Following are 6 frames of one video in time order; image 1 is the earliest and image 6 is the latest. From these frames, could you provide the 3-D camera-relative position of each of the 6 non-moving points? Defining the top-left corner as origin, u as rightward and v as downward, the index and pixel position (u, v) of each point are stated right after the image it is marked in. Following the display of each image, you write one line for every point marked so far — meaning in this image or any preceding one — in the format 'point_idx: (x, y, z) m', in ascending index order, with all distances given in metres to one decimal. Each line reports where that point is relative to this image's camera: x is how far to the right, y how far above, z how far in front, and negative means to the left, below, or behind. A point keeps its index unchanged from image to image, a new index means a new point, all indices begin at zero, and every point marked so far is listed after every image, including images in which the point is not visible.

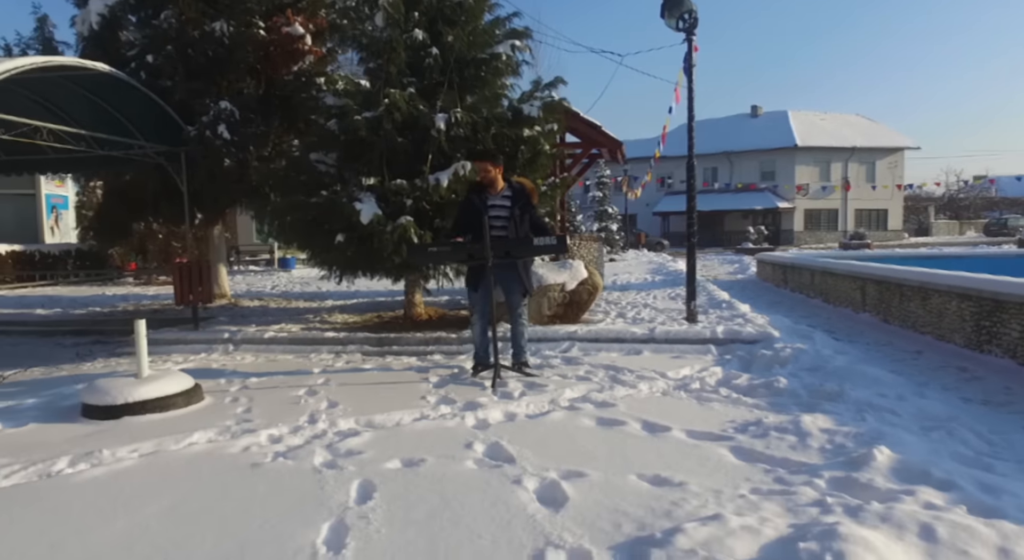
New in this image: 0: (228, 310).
0: (-4.2, -0.4, +8.9) m
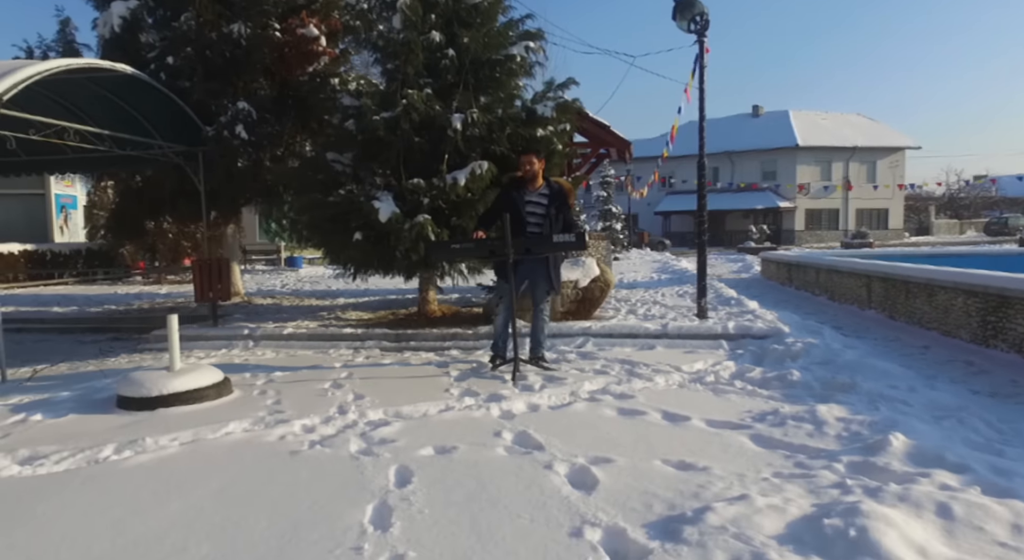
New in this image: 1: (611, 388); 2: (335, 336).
0: (-4.0, -0.4, +9.1) m
1: (+0.7, -0.8, +4.6) m
2: (-2.0, -0.6, +6.7) m
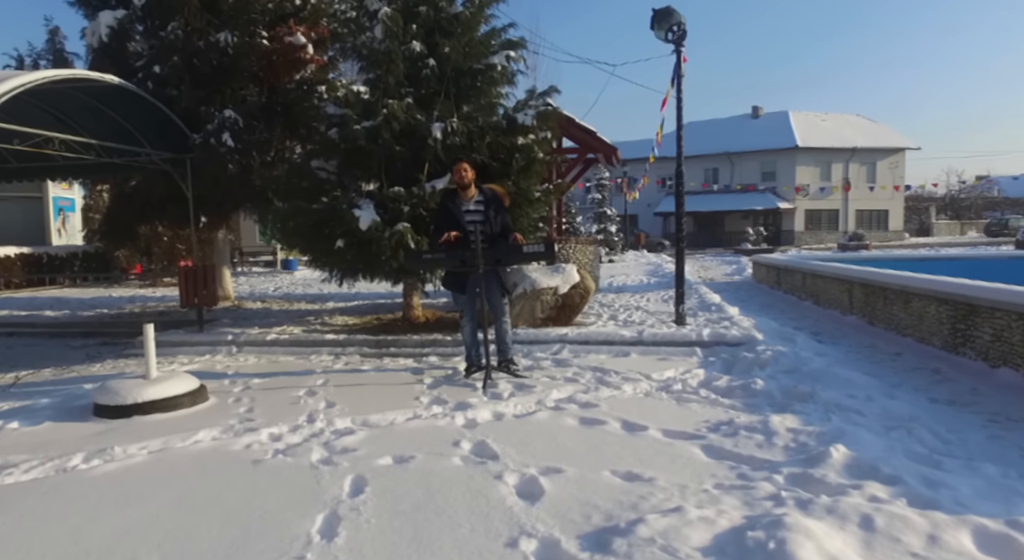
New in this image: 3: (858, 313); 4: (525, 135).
0: (-4.3, -0.5, +9.2) m
1: (+0.5, -0.9, +4.7) m
2: (-2.2, -0.7, +6.8) m
3: (+4.8, -0.5, +8.4) m
4: (+0.2, +1.8, +7.4) m
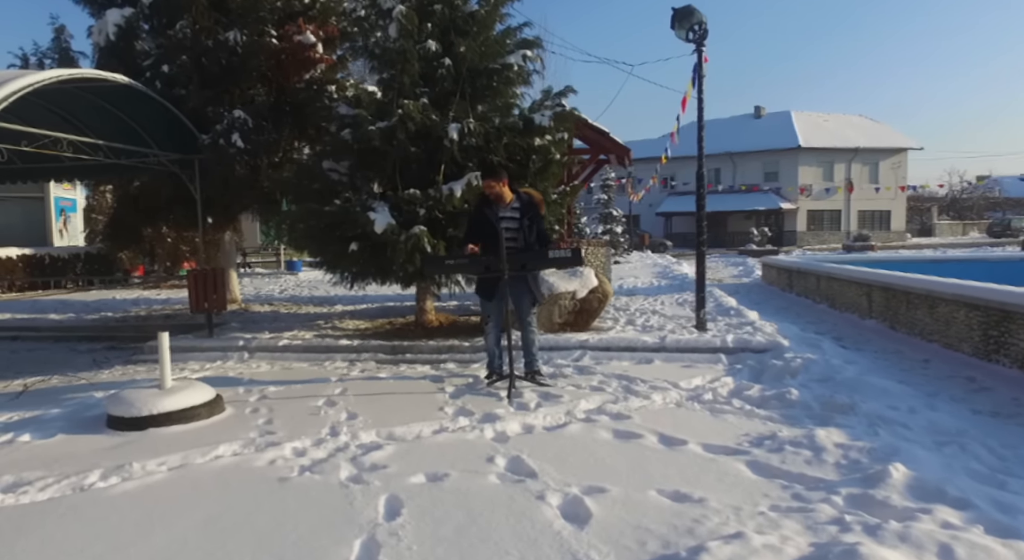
0: (-4.1, -0.5, +9.0) m
1: (+0.7, -0.9, +4.5) m
2: (-2.0, -0.7, +6.7) m
3: (+5.0, -0.5, +8.3) m
4: (+0.4, +1.7, +7.2) m
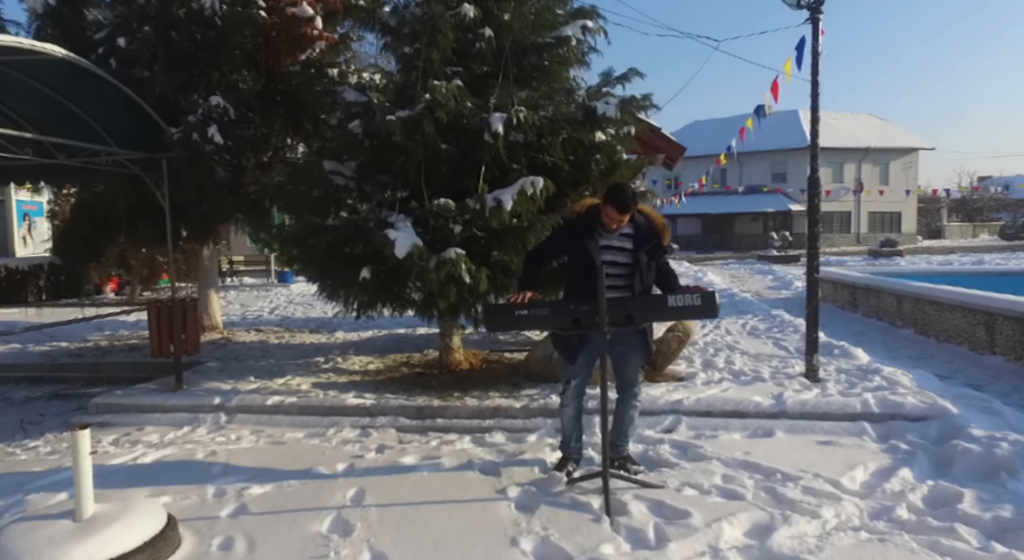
0: (-3.6, -0.8, +7.4) m
1: (+1.3, -1.3, +2.9) m
2: (-1.5, -1.1, +5.1) m
3: (+5.5, -0.8, +6.8) m
4: (+0.9, +1.4, +5.7) m
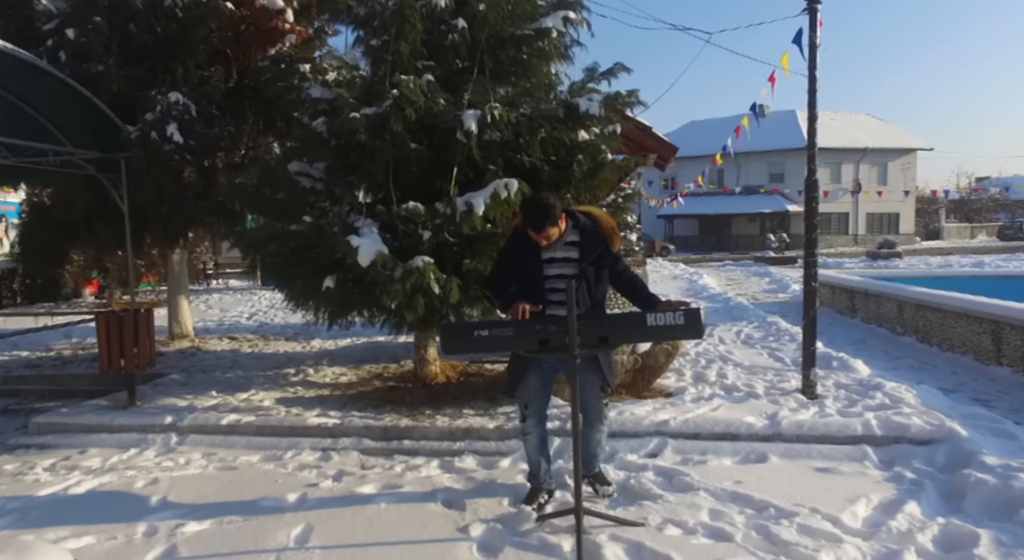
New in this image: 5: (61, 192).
0: (-3.8, -0.9, +7.0) m
1: (+1.1, -1.3, +2.6) m
2: (-1.7, -1.1, +4.7) m
3: (+5.3, -0.9, +6.4) m
4: (+0.7, +1.3, +5.3) m
5: (-5.1, +1.0, +6.9) m
